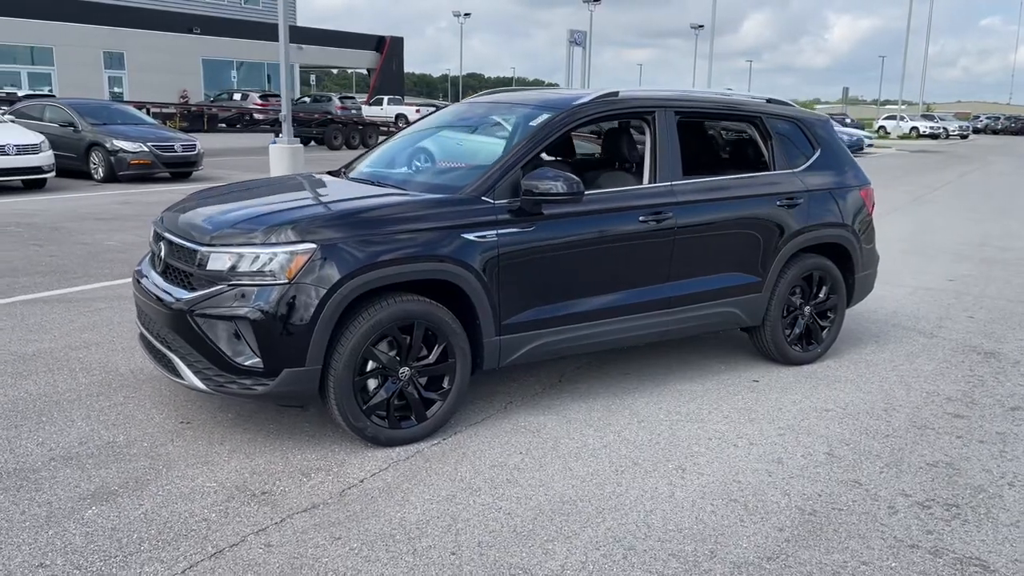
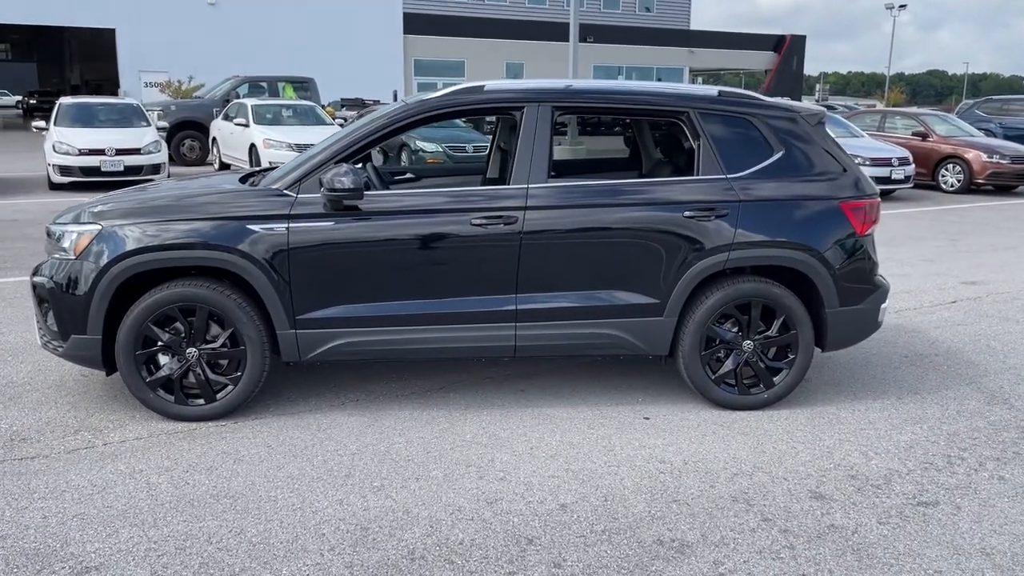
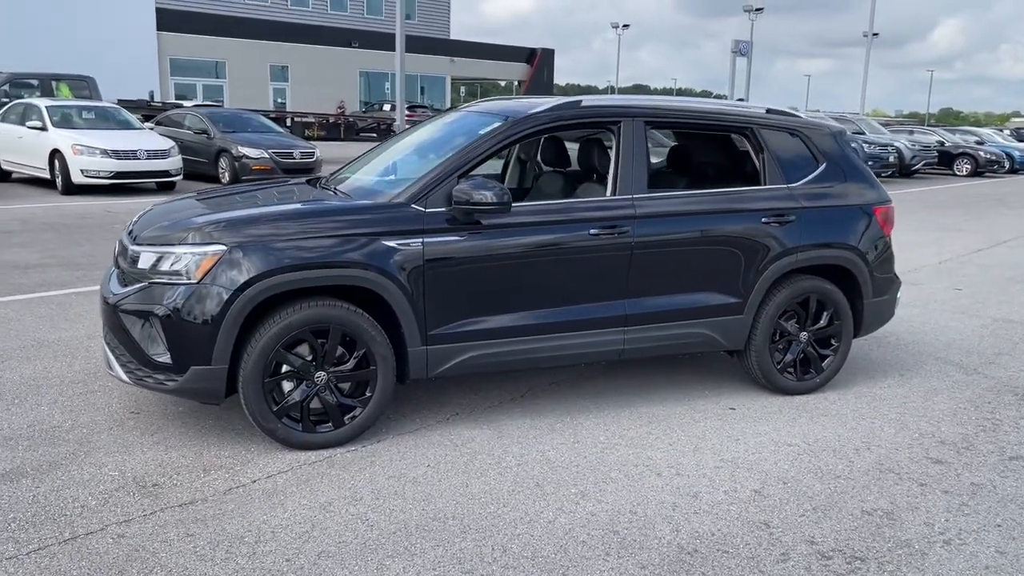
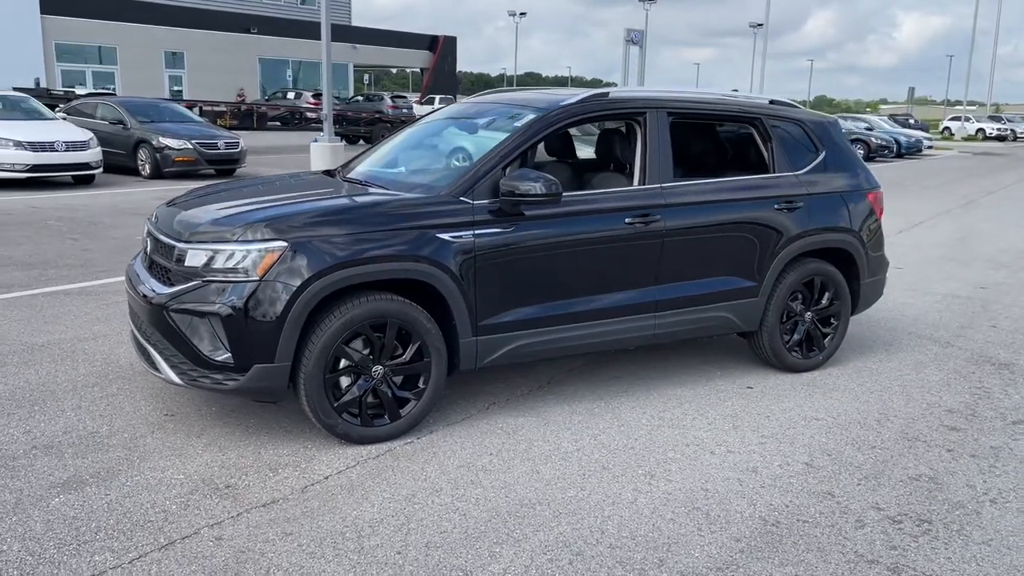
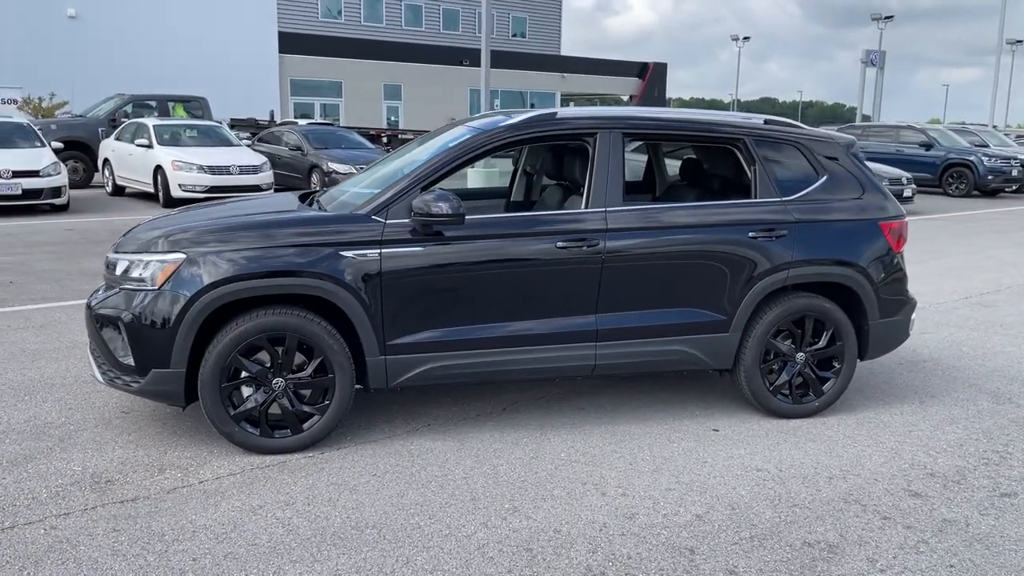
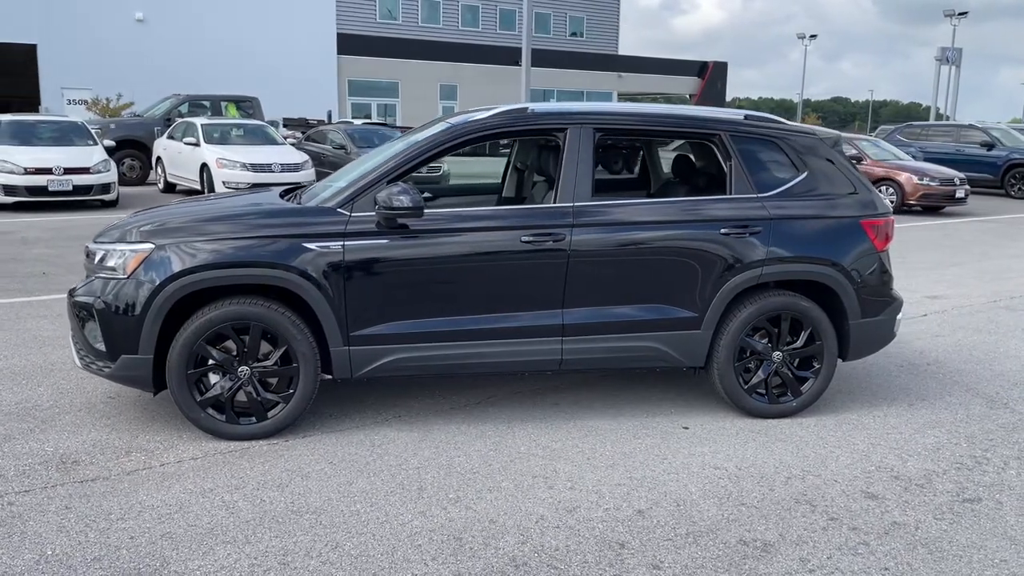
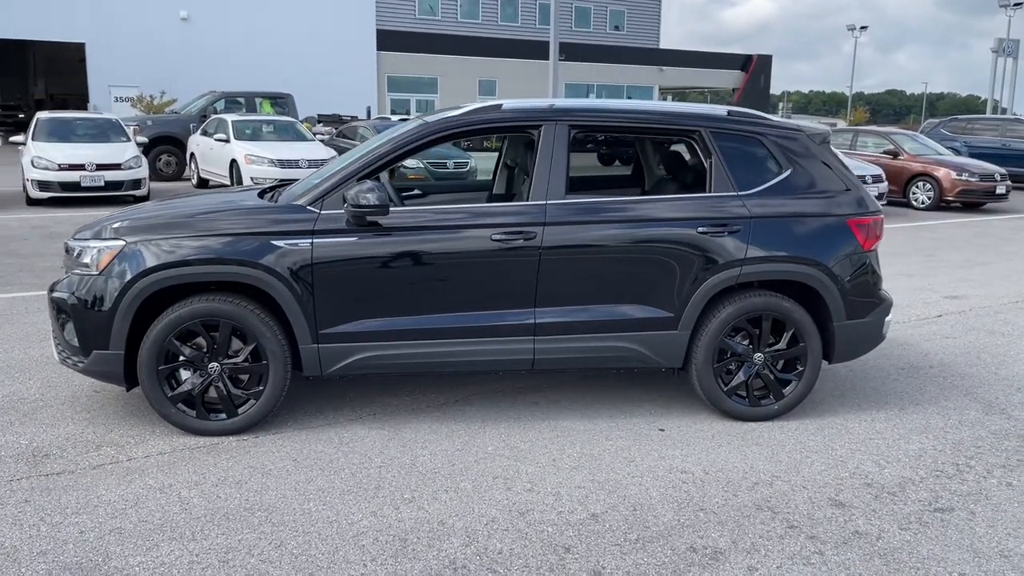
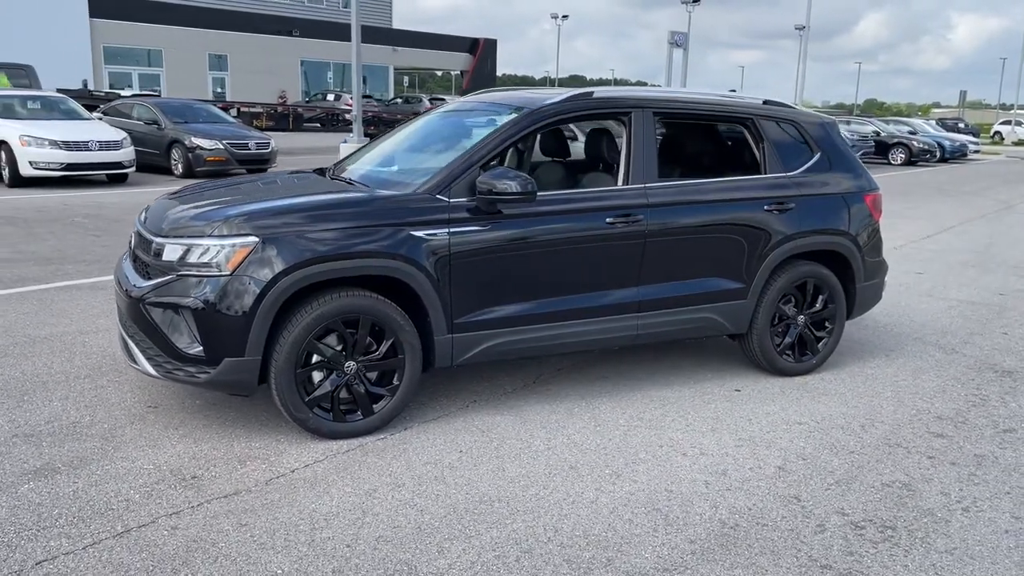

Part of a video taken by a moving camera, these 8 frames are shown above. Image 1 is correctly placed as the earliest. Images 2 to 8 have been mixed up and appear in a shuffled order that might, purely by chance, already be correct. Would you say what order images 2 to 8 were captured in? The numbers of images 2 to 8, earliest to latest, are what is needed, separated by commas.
4, 8, 3, 5, 6, 7, 2
